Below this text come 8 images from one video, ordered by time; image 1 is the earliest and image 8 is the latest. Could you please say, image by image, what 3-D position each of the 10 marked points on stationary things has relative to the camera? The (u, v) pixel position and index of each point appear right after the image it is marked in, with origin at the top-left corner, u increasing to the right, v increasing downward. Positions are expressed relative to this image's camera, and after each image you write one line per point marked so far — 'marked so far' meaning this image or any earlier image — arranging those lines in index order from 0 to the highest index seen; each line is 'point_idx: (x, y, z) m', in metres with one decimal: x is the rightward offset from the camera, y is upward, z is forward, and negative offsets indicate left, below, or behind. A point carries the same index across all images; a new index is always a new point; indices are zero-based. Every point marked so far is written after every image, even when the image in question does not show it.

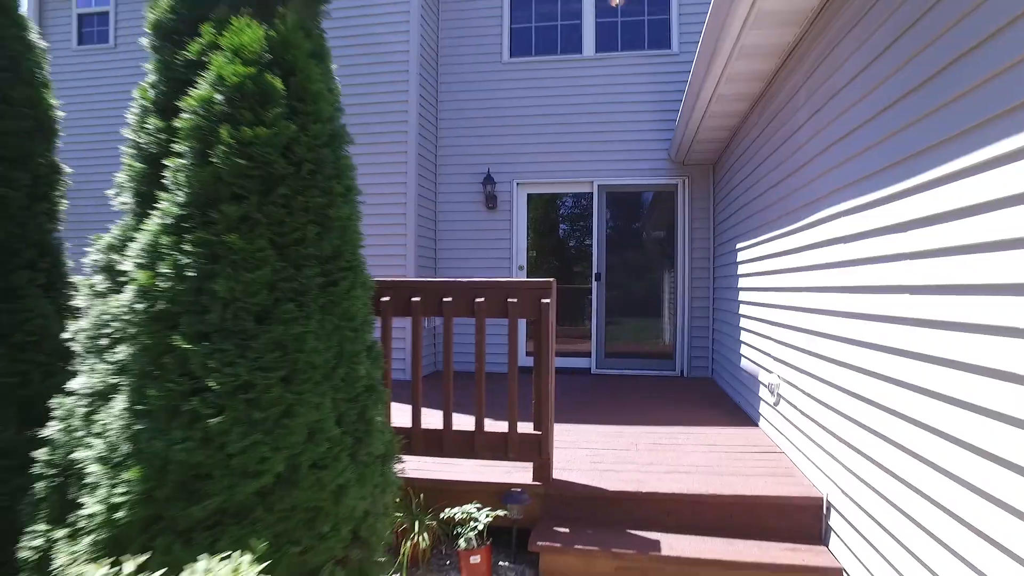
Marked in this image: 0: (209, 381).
0: (-0.8, -0.3, +1.4) m
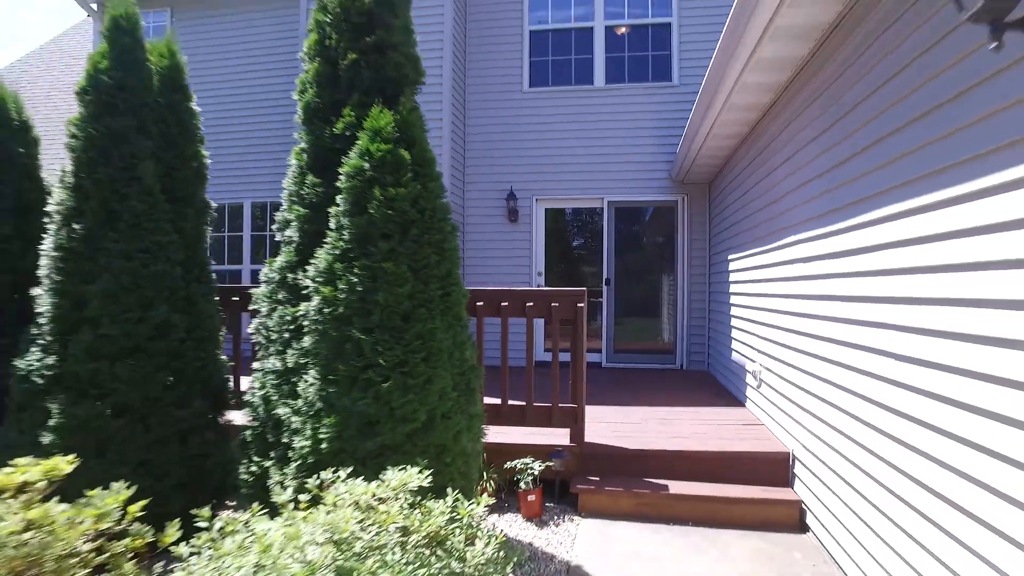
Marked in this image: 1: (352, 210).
0: (-0.6, -0.3, +2.2) m
1: (-0.7, +0.4, +2.3) m
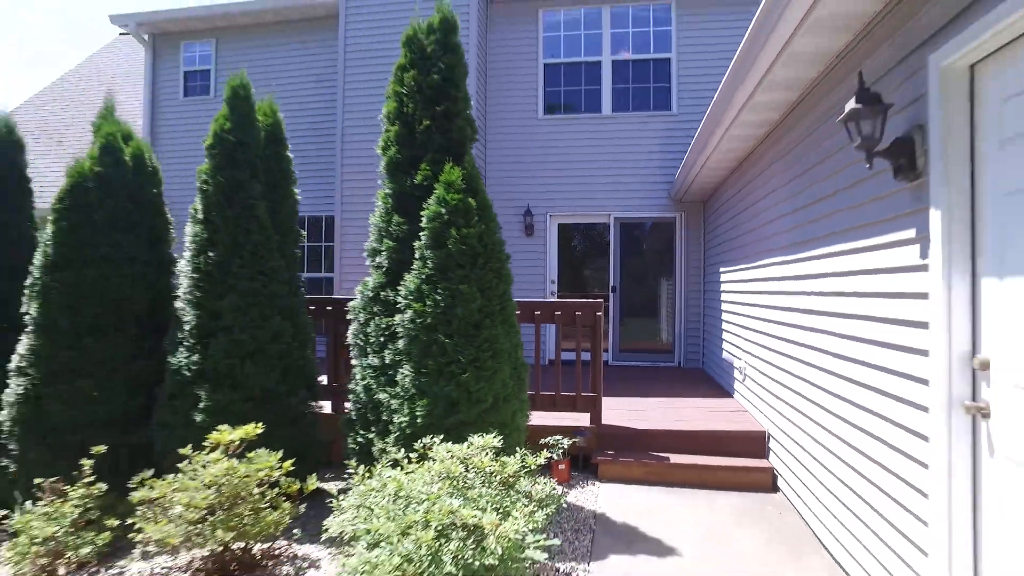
0: (-0.3, -0.4, +2.9) m
1: (-0.5, +0.3, +3.1) m
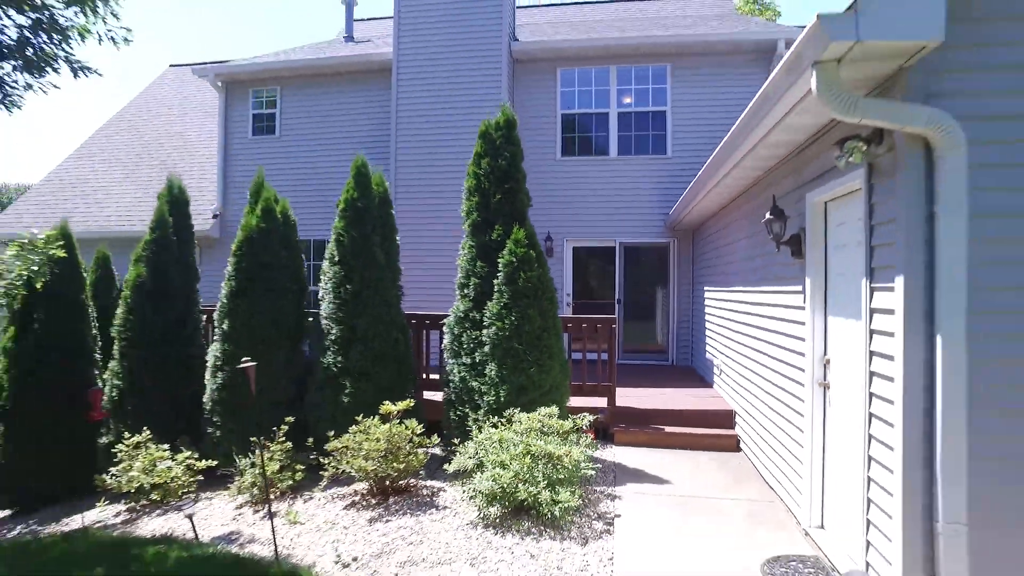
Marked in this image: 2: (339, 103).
0: (+0.1, -0.6, +4.4) m
1: (0.0, +0.1, +4.6) m
2: (-3.2, +3.5, +9.2) m
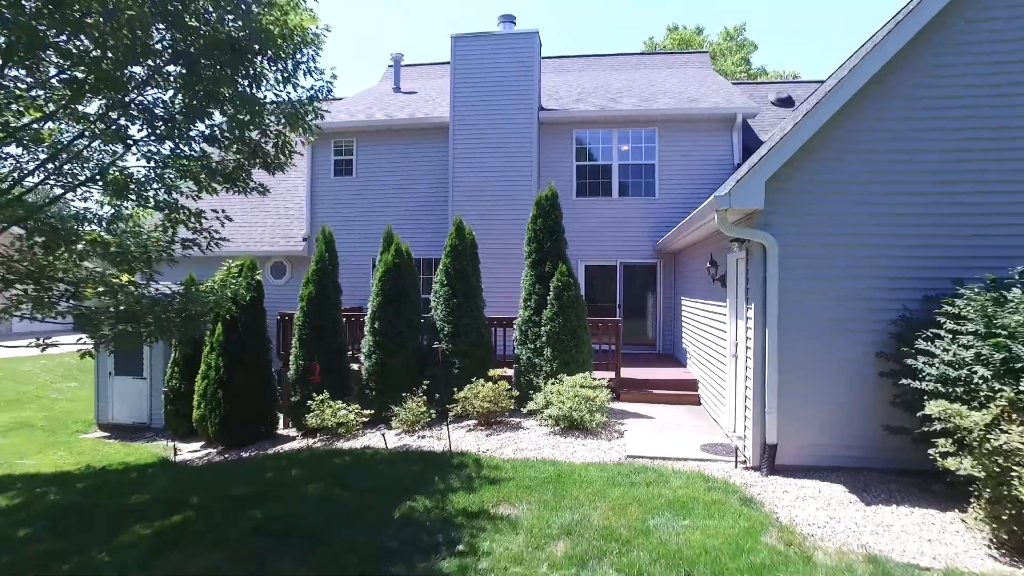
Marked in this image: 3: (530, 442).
0: (+0.8, -0.8, +7.3) m
1: (+0.7, -0.2, +7.4) m
2: (-2.6, +3.3, +12.0) m
3: (+0.2, -1.9, +6.0) m
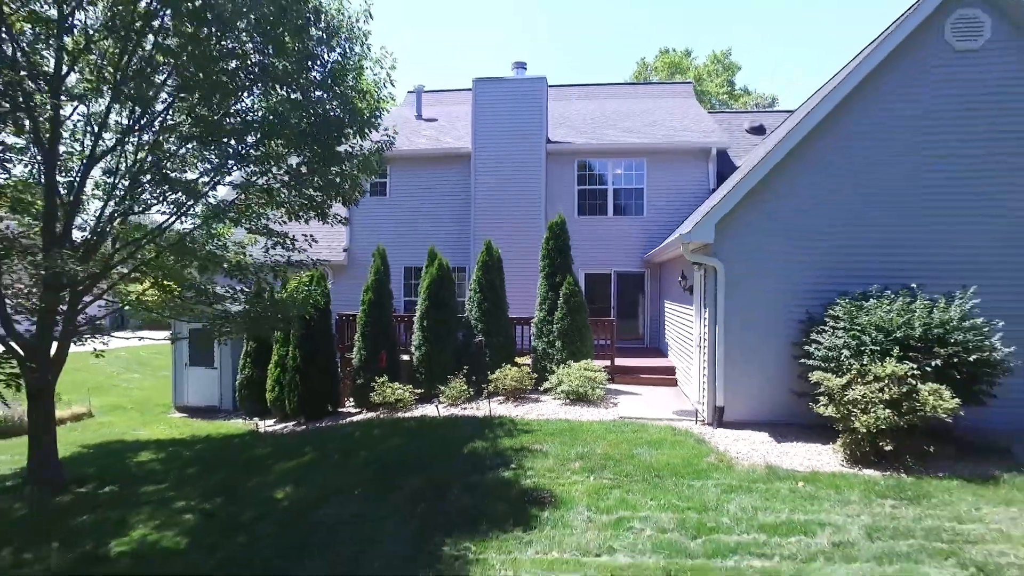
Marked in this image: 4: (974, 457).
0: (+1.2, -0.9, +9.4) m
1: (+1.0, -0.3, +9.5) m
2: (-2.3, +3.2, +14.0) m
3: (+0.6, -2.0, +8.1) m
4: (+5.2, -1.9, +5.7) m
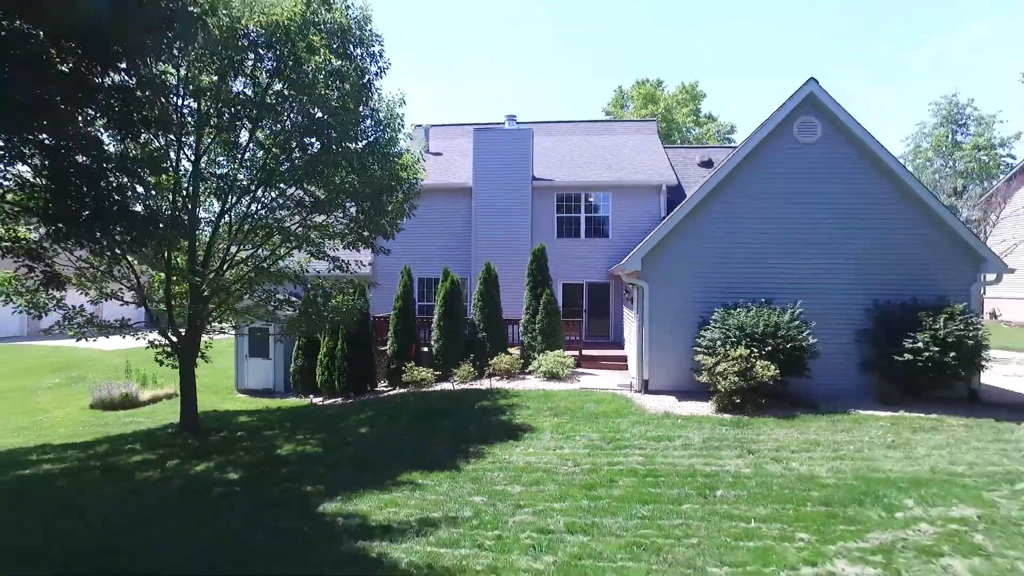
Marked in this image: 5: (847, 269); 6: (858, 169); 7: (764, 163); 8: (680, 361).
0: (+1.0, -1.2, +12.7) m
1: (+0.8, -0.5, +12.9) m
2: (-2.5, +2.9, +17.3) m
3: (+0.4, -2.2, +11.5) m
4: (+5.1, -2.2, +9.1) m
5: (+6.8, +0.4, +10.1) m
6: (+7.0, +2.4, +10.1) m
7: (+5.2, +2.6, +10.3) m
8: (+3.5, -1.5, +10.4) m
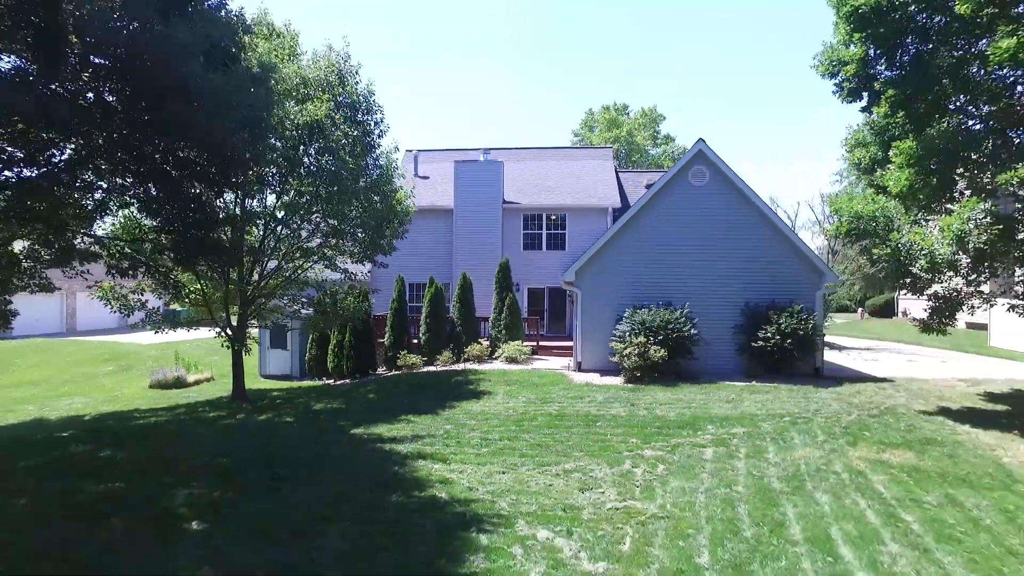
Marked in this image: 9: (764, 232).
0: (+0.1, -1.3, +16.2) m
1: (-0.1, -0.7, +16.4) m
2: (-3.6, +2.8, +20.8) m
3: (-0.5, -2.4, +15.0) m
4: (+4.2, -2.4, +12.7) m
5: (+5.9, +0.2, +13.7) m
6: (+6.2, +2.3, +13.7) m
7: (+4.3, +2.4, +13.8) m
8: (+2.6, -1.7, +13.9) m
9: (+6.9, +1.6, +13.6) m
